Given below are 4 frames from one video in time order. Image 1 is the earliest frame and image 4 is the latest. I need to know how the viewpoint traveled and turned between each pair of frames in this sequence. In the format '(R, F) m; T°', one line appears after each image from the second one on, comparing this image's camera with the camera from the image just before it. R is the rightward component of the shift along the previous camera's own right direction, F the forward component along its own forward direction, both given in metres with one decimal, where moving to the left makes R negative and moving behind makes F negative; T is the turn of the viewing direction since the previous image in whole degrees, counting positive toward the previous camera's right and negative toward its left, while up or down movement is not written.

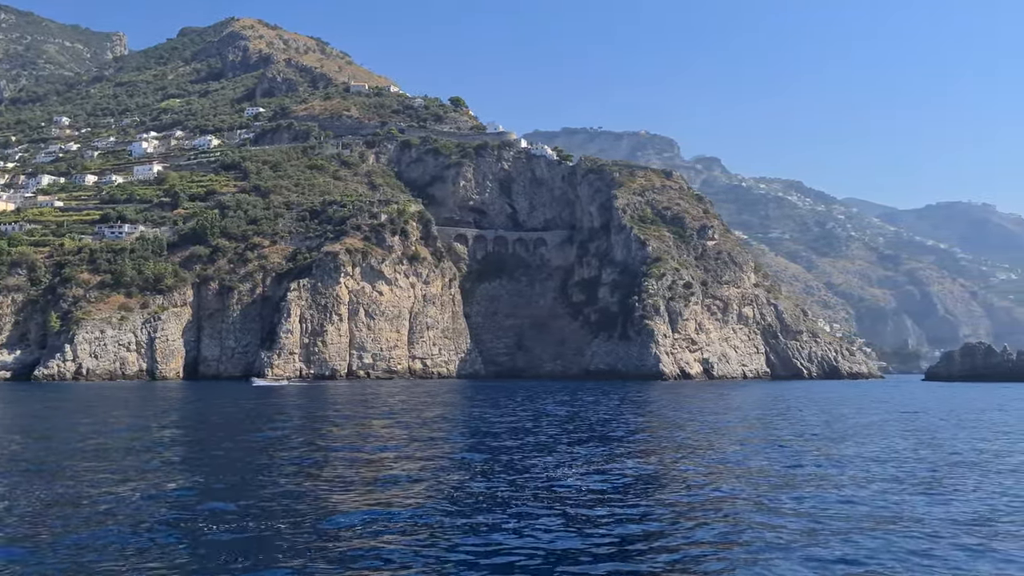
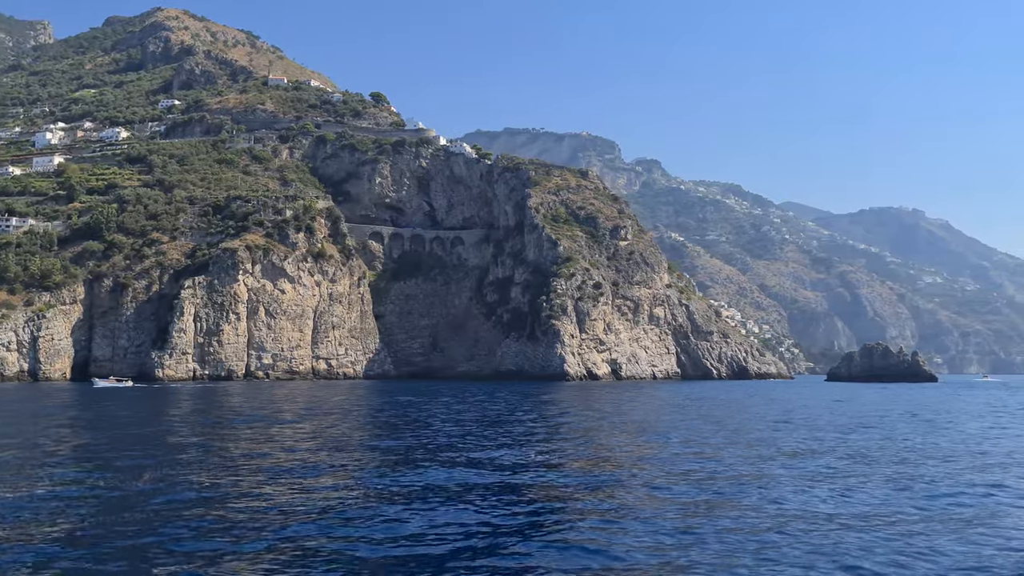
(+3.4, +1.1) m; +4°
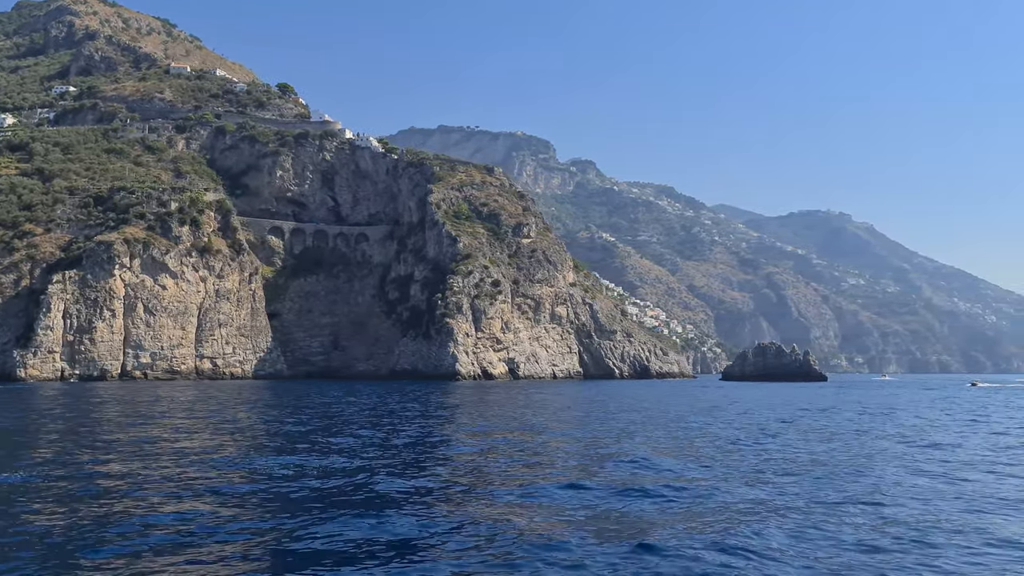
(+3.8, +1.7) m; +4°
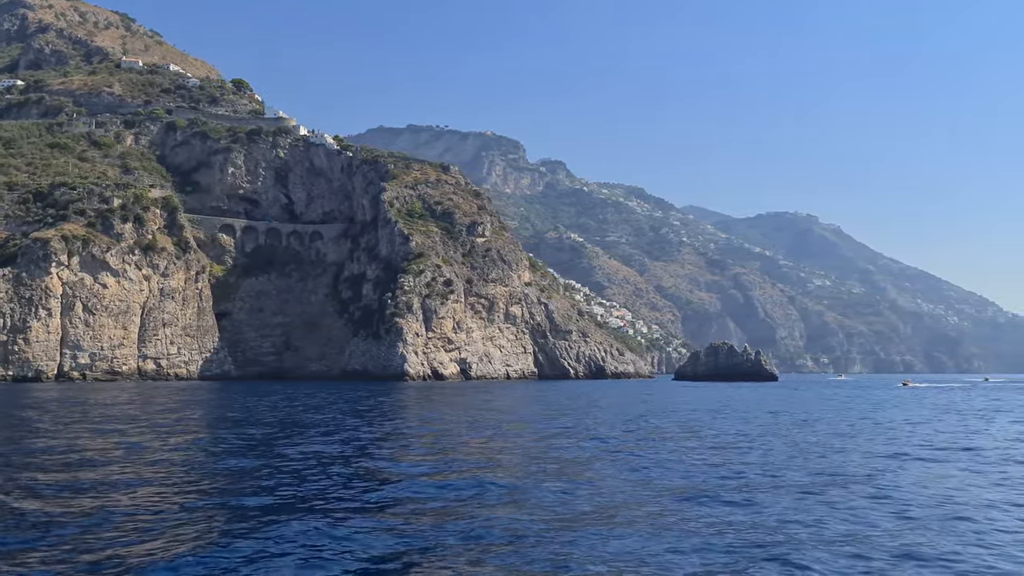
(+1.7, +1.0) m; +2°
